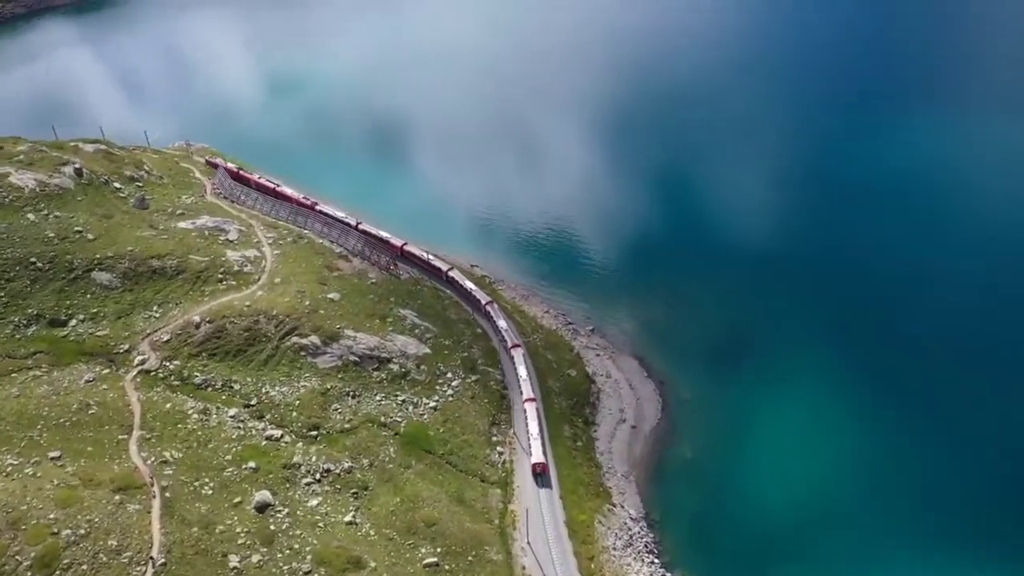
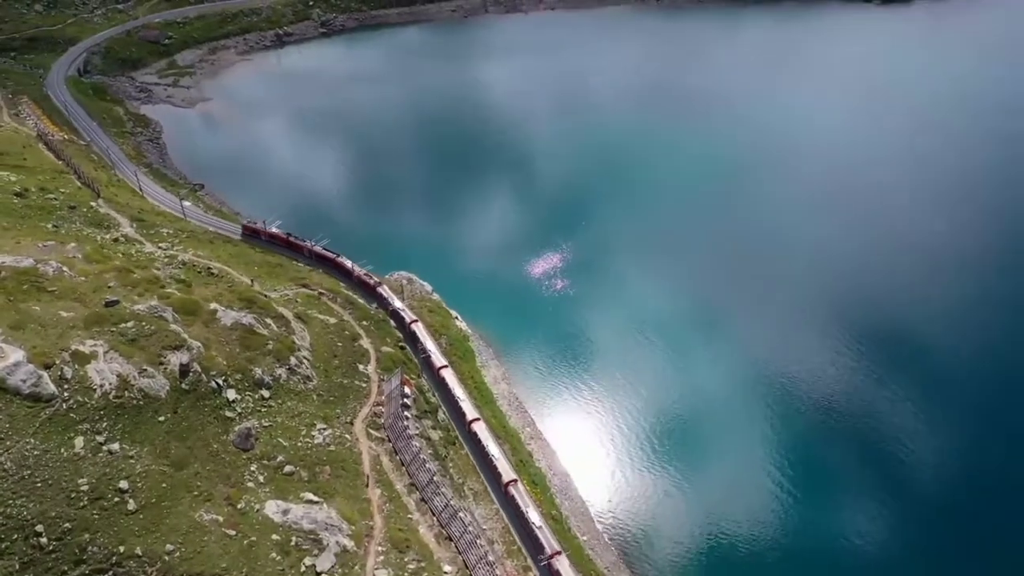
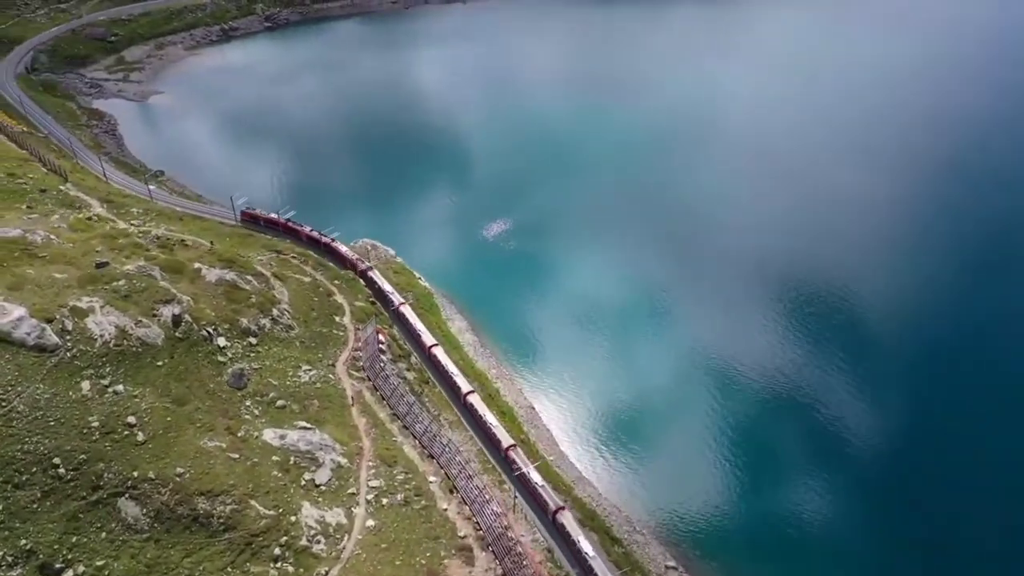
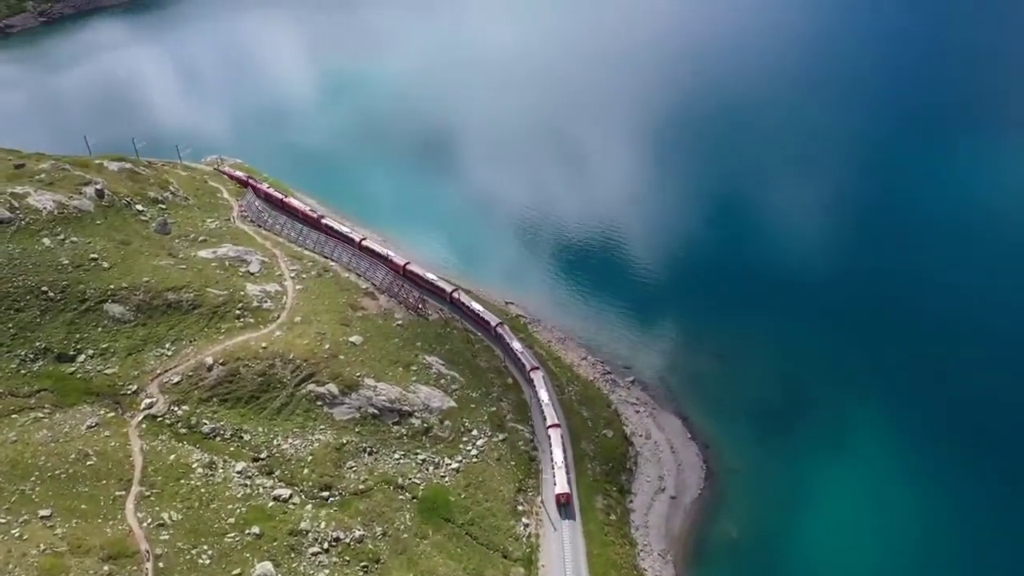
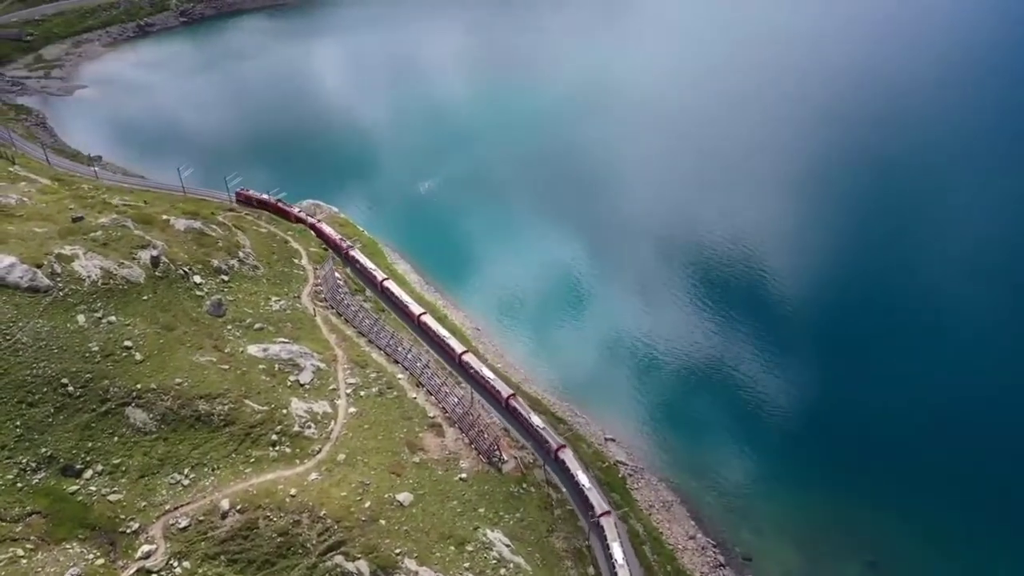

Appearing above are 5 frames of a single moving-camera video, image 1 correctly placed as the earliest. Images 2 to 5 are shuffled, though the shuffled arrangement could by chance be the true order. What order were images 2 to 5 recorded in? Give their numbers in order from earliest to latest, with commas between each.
4, 5, 3, 2
